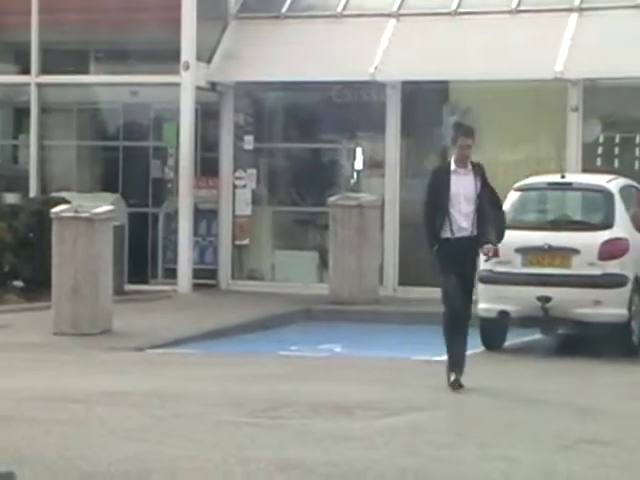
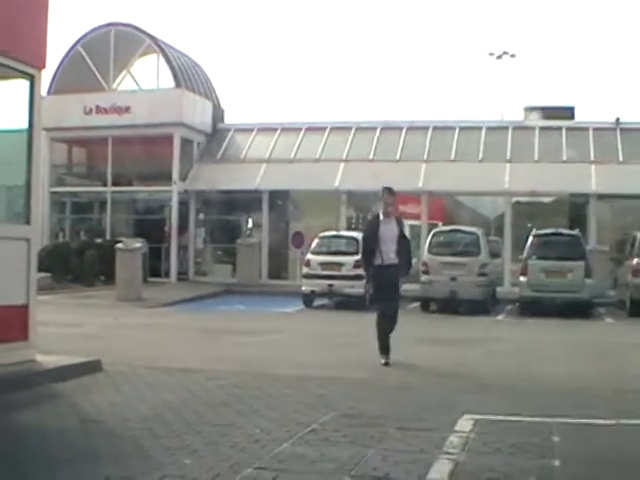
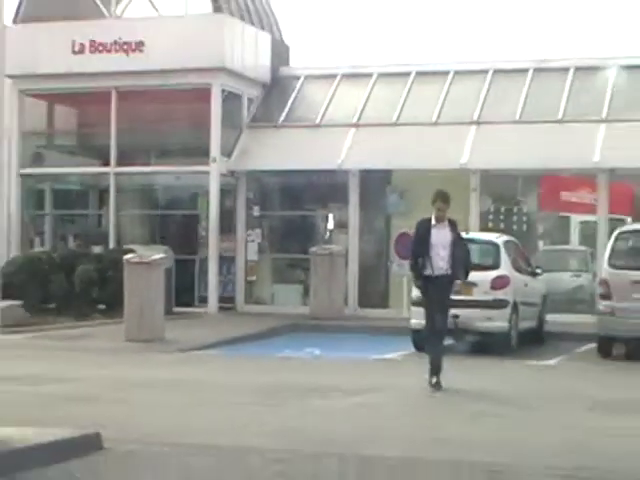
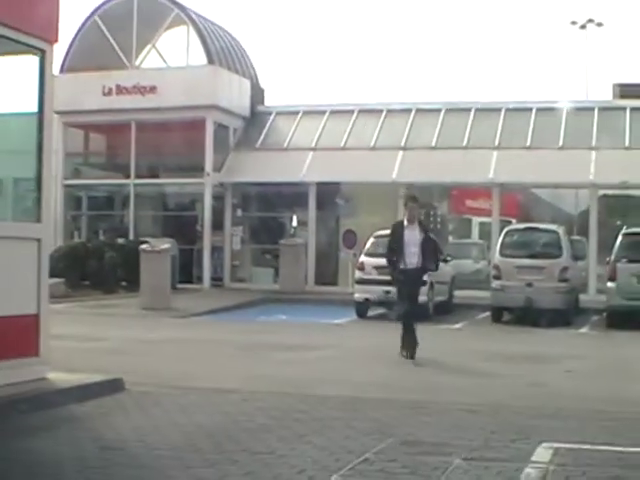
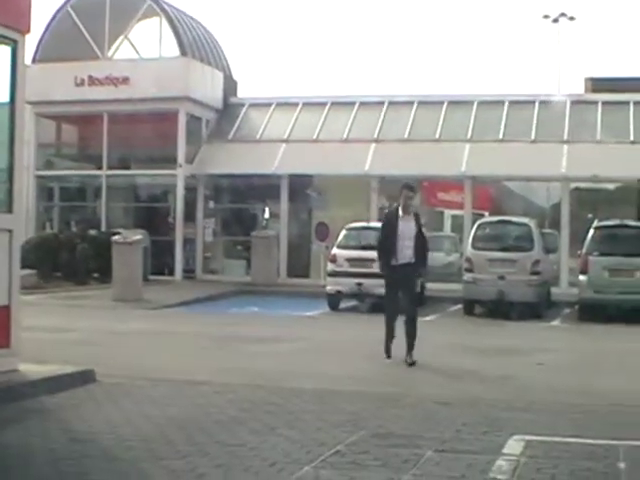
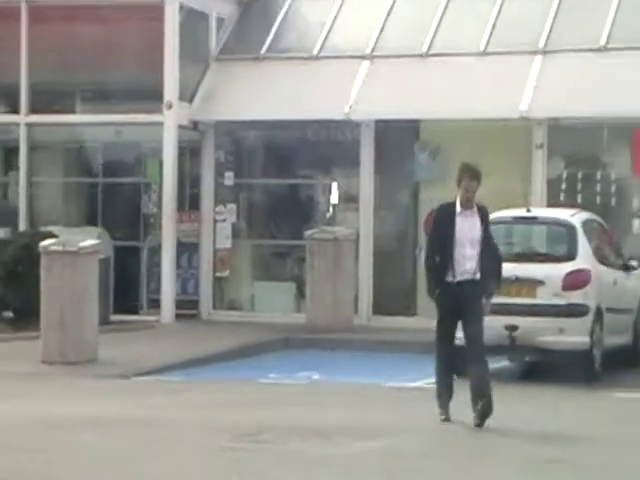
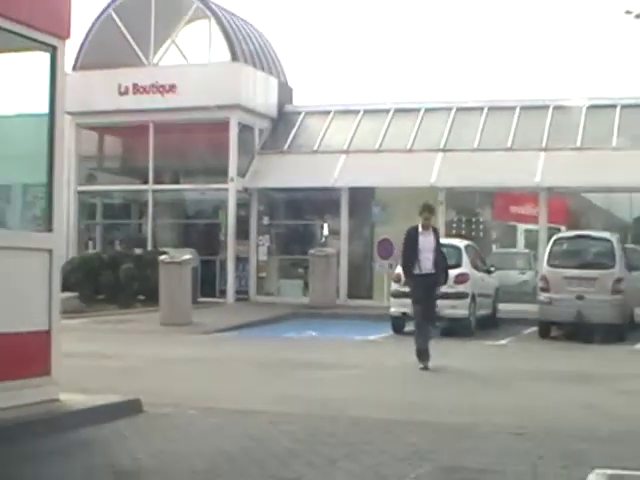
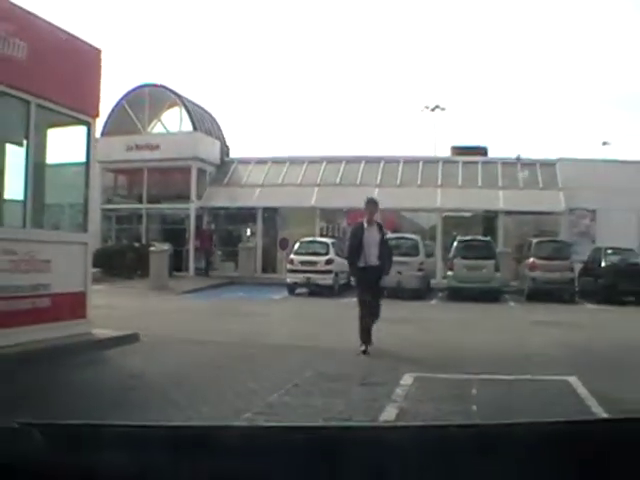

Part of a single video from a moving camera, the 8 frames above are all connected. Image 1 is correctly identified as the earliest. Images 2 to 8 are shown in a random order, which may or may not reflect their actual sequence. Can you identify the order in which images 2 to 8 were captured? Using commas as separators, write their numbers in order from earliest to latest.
6, 3, 7, 4, 5, 2, 8
